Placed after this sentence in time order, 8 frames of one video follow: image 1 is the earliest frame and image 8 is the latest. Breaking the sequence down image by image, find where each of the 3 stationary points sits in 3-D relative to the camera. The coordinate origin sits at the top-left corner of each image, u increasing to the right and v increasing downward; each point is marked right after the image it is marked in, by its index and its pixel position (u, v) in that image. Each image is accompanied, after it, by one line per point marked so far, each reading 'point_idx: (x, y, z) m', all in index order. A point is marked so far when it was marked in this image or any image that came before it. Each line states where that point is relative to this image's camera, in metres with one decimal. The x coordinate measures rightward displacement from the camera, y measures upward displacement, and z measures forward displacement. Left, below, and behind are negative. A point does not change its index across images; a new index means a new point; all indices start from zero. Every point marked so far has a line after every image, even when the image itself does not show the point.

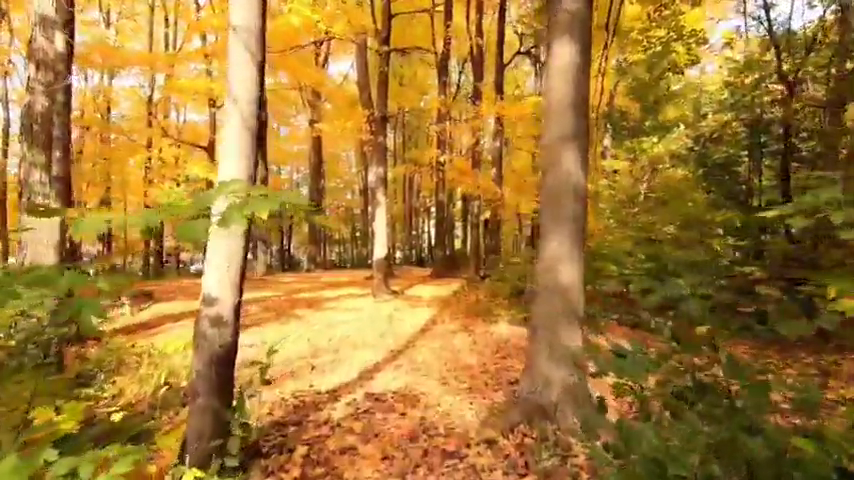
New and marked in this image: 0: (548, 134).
0: (+1.0, +0.9, +4.5) m
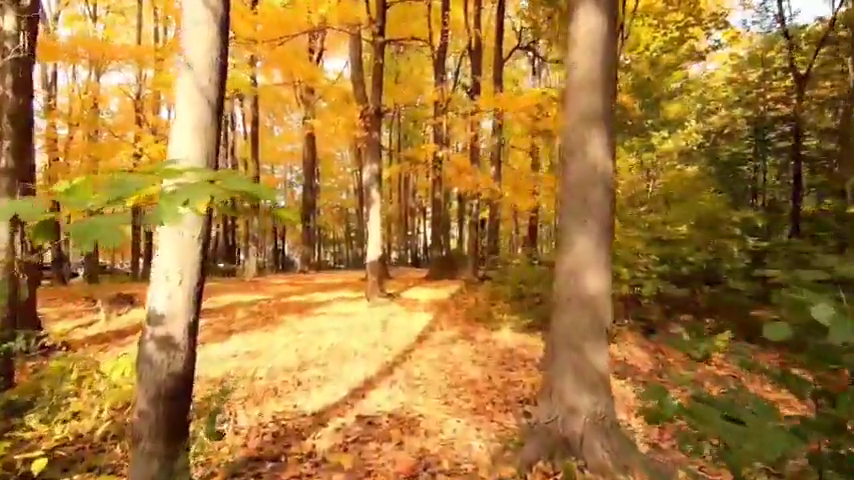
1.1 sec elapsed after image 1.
0: (+1.0, +0.8, +3.9) m
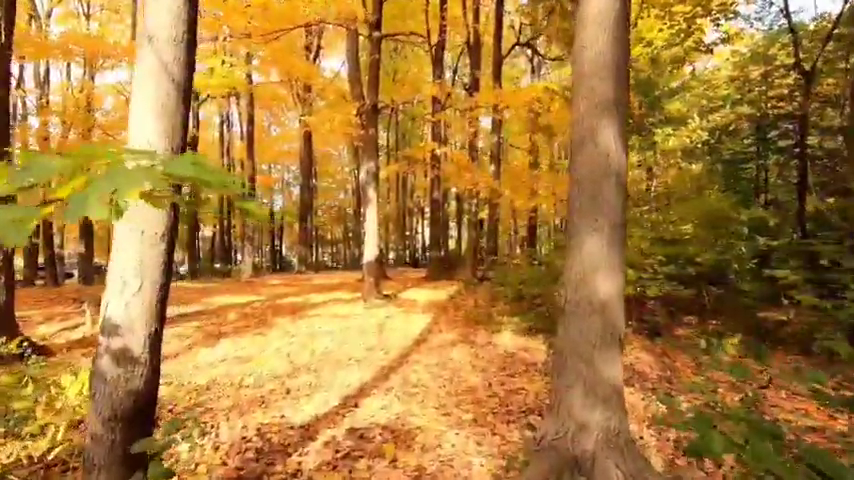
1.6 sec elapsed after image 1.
0: (+1.0, +0.9, +3.6) m
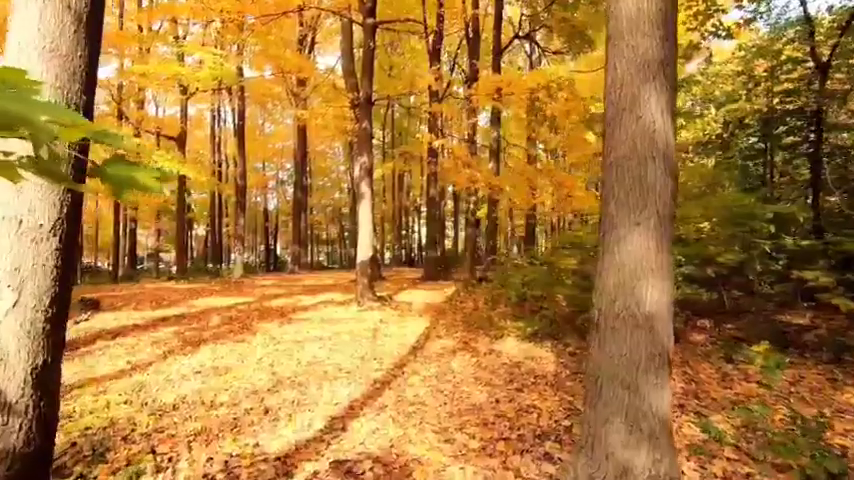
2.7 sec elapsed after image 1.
0: (+1.0, +0.9, +2.9) m
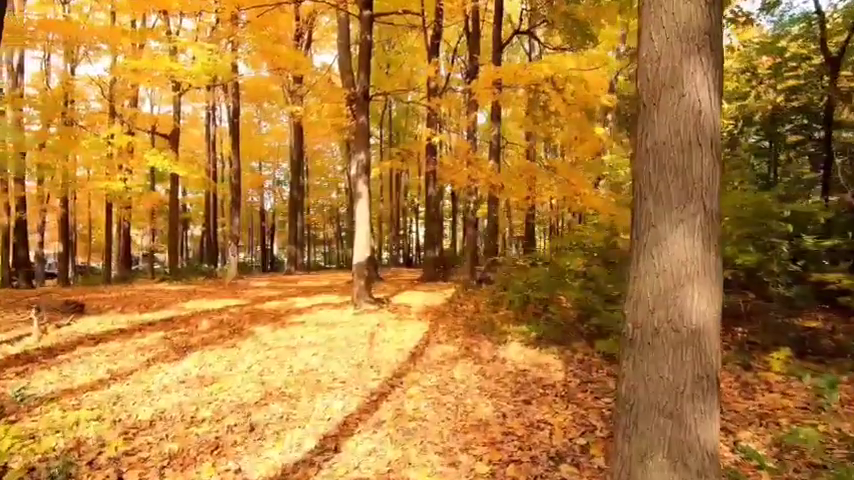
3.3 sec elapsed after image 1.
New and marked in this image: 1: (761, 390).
0: (+1.0, +0.9, +2.5) m
1: (+3.4, -1.5, +5.8) m
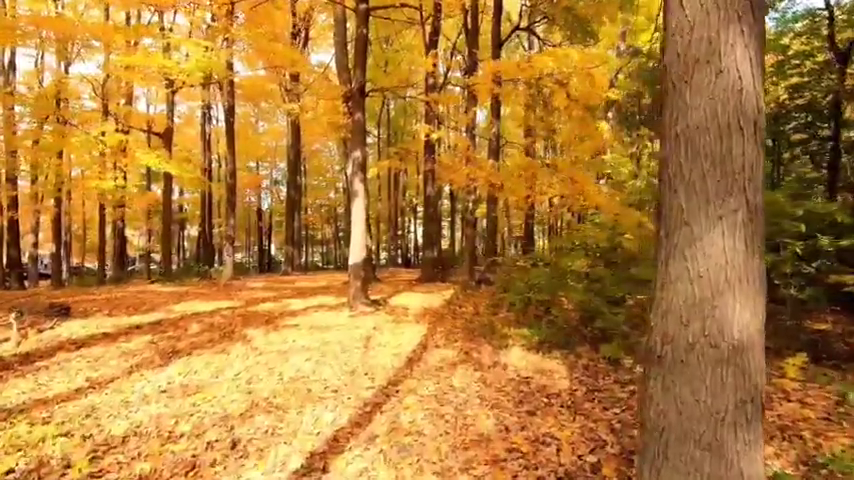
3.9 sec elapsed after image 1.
0: (+1.0, +0.9, +2.2) m
1: (+3.4, -1.5, +5.5) m
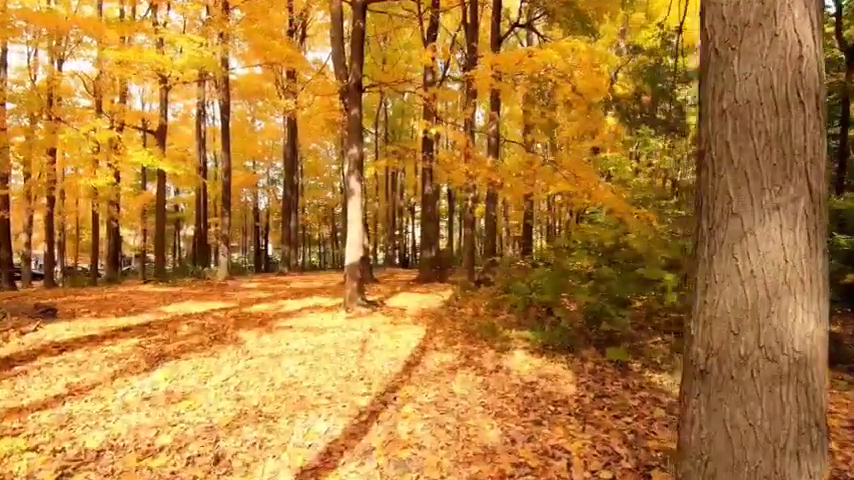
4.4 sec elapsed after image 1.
0: (+1.0, +0.9, +1.9) m
1: (+3.4, -1.5, +5.2) m
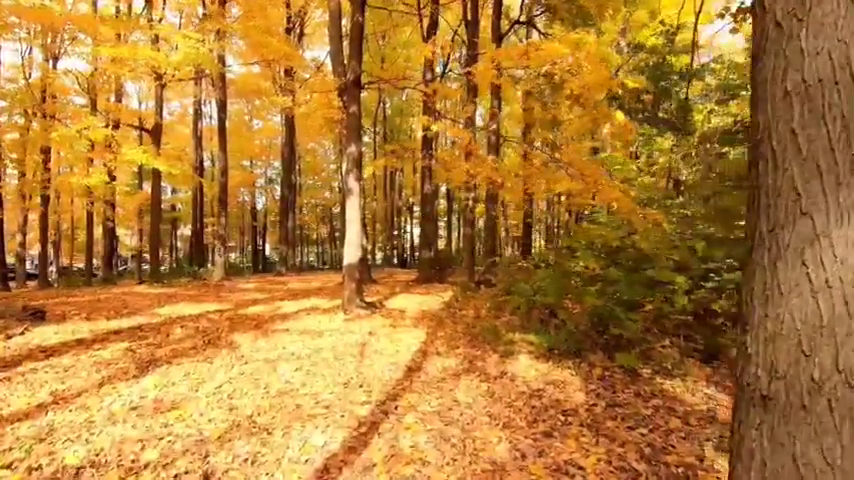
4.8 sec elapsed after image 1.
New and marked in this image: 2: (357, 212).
0: (+1.0, +0.9, +1.6) m
1: (+3.4, -1.5, +5.0) m
2: (-1.2, +0.5, +10.2) m
